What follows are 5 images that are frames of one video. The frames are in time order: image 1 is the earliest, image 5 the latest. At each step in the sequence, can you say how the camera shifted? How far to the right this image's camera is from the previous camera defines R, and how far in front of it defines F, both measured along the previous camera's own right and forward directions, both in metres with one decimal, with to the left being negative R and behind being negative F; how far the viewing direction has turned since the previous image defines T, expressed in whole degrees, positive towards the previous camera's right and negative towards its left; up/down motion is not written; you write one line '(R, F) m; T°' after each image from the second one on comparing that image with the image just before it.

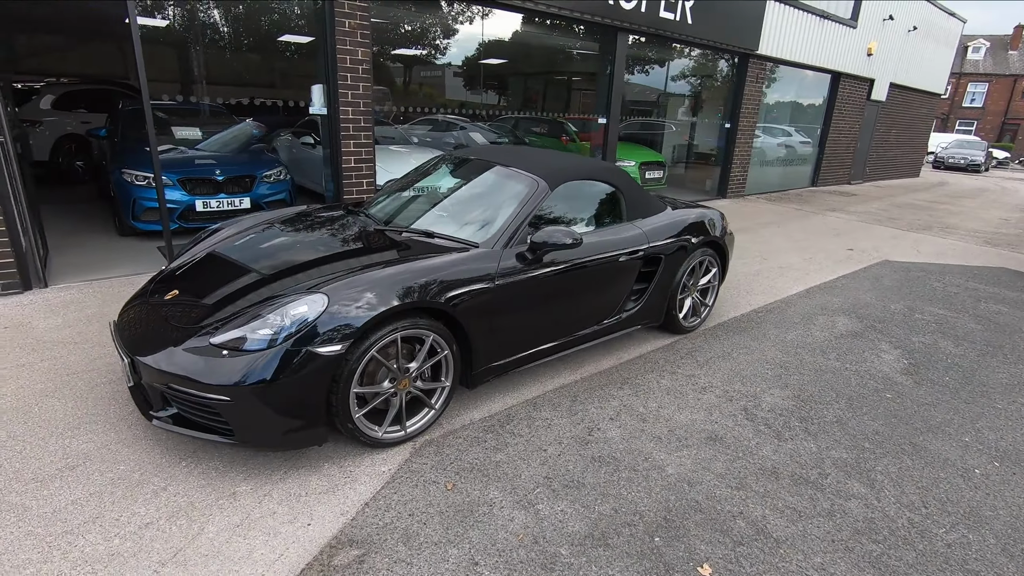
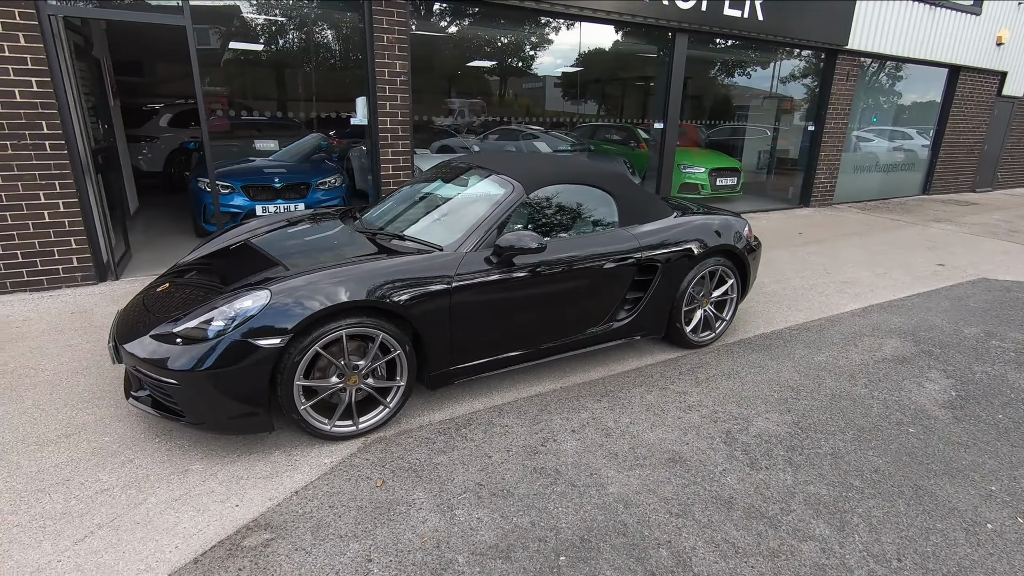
(+0.7, +0.1) m; -10°
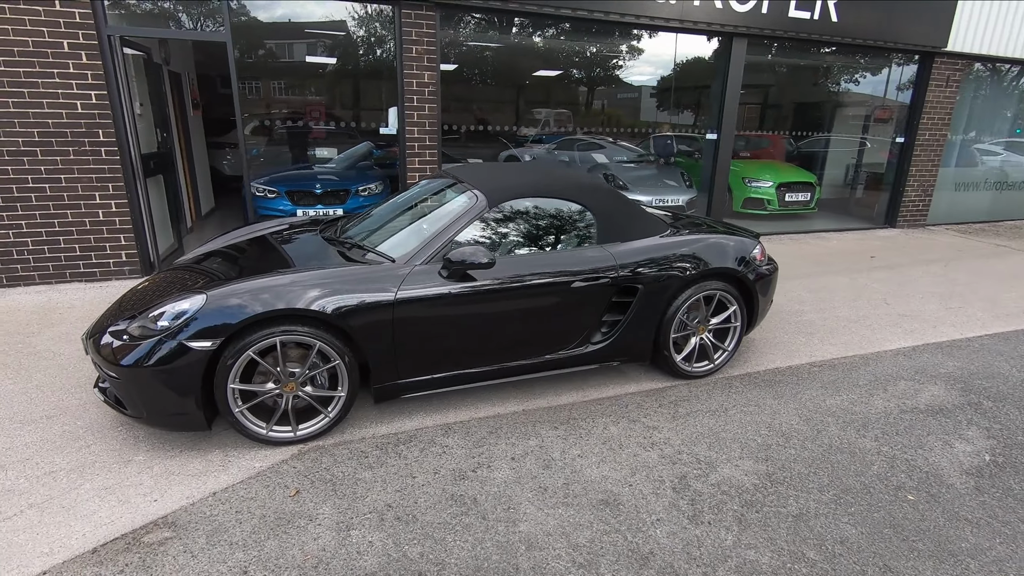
(+0.7, +0.2) m; -9°
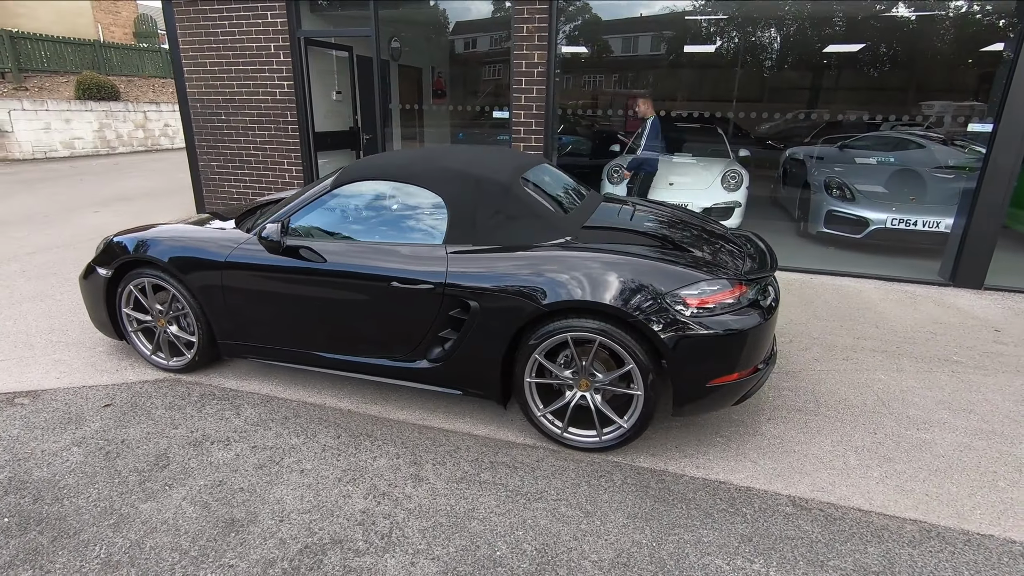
(+2.3, +1.2) m; -35°
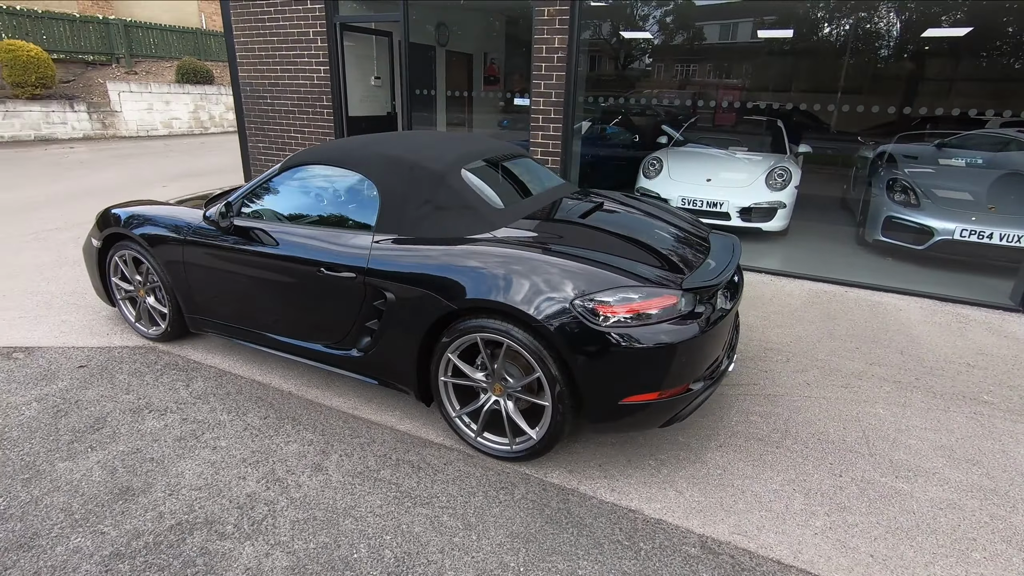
(+0.7, +0.2) m; -8°
